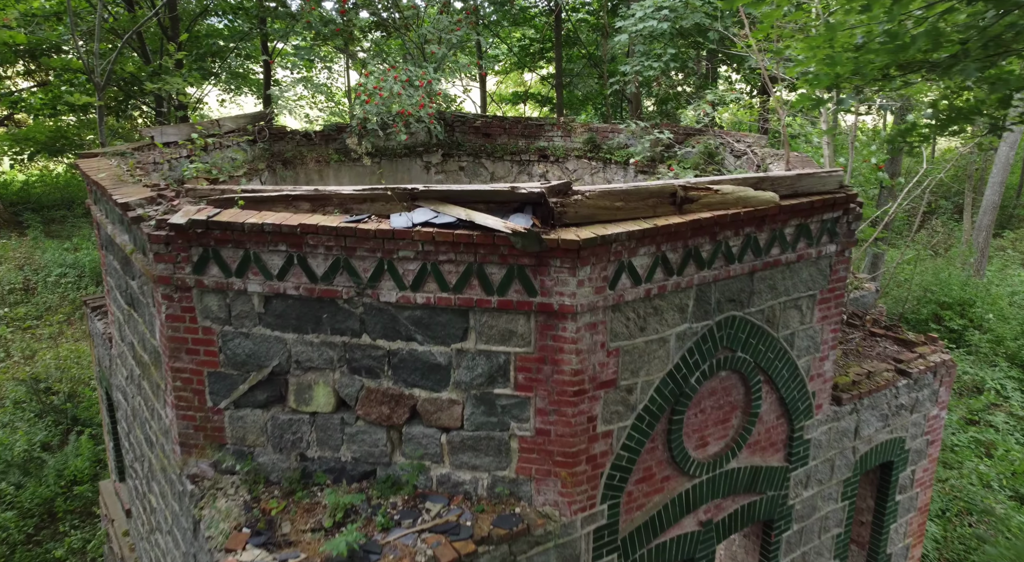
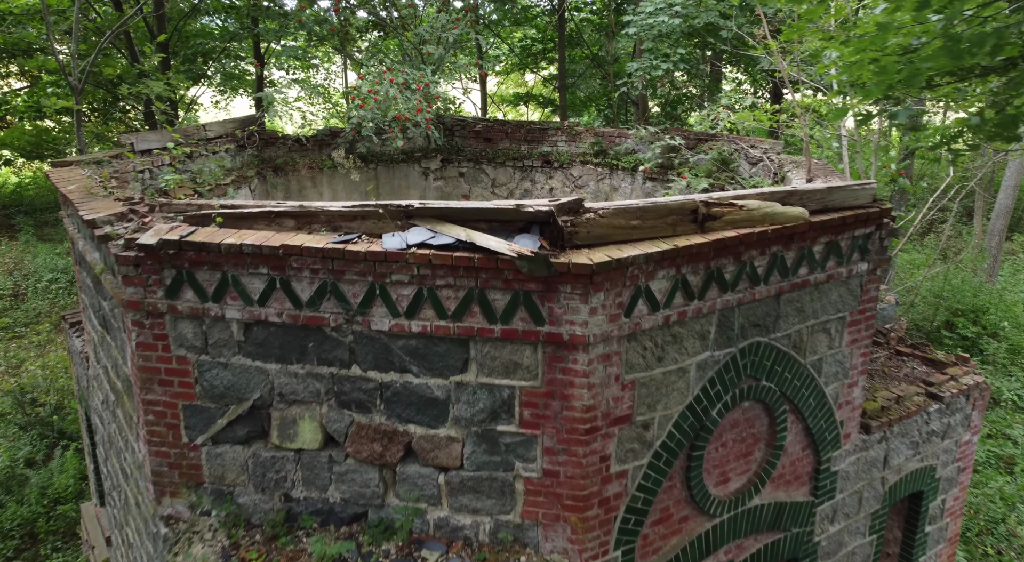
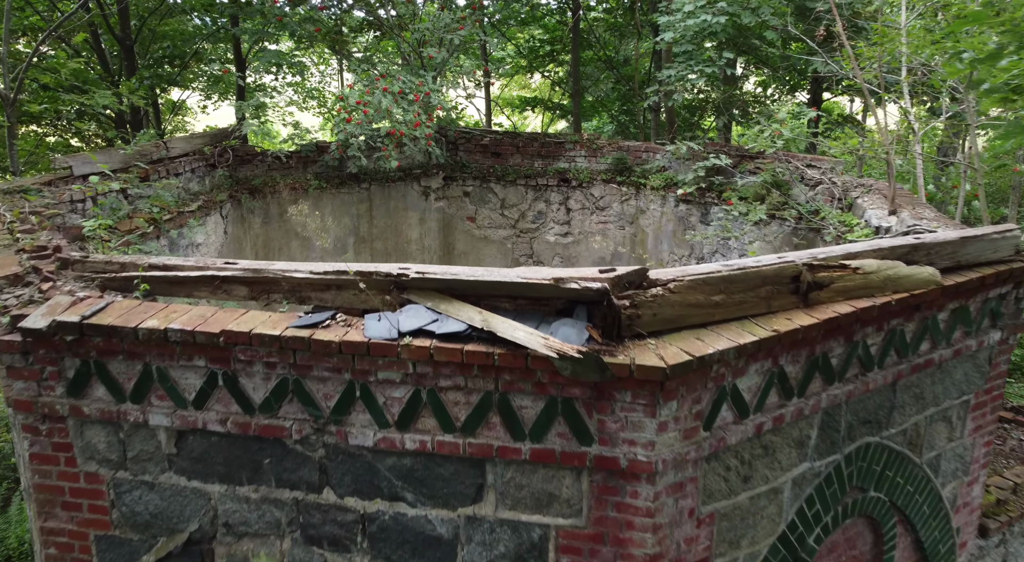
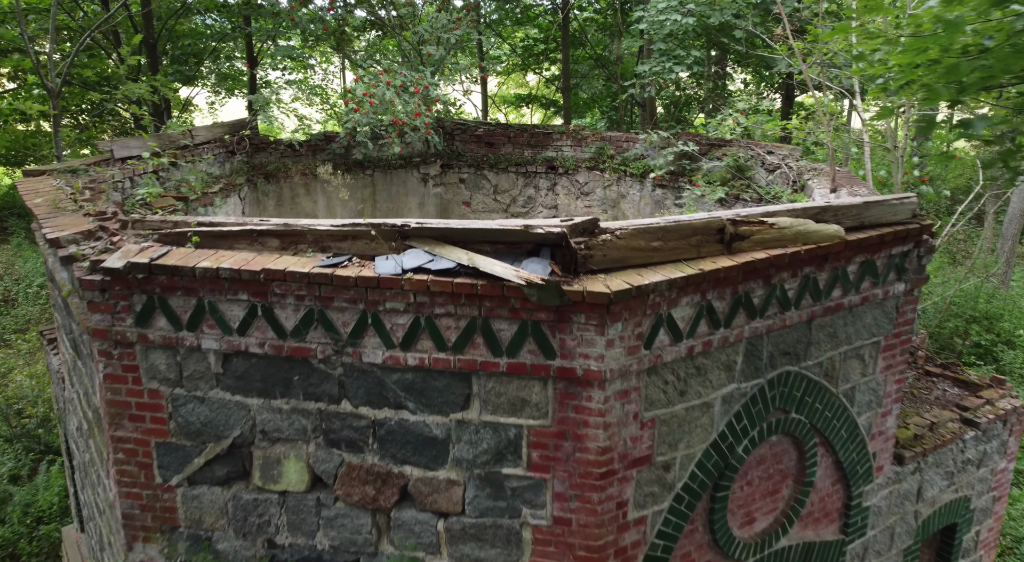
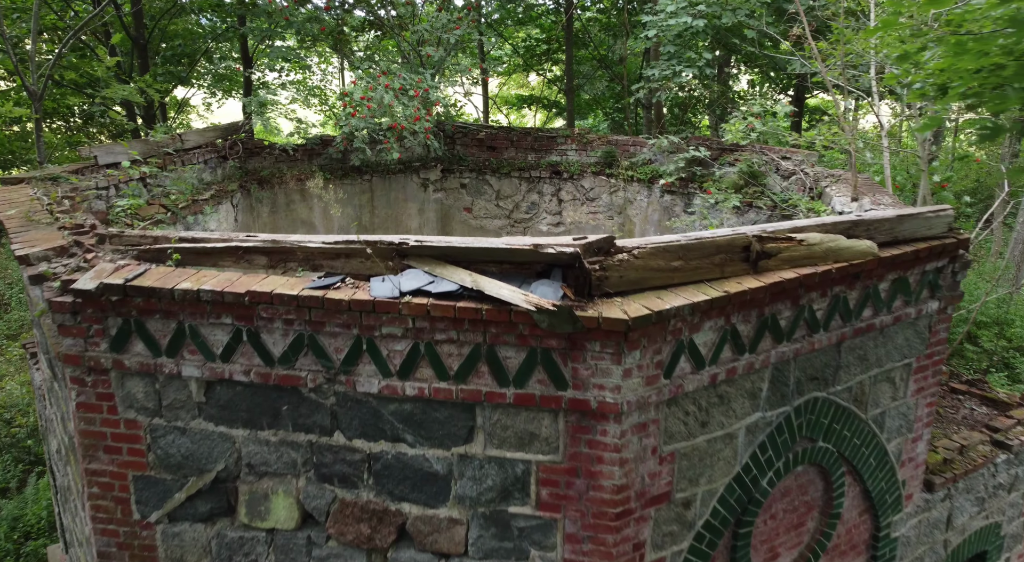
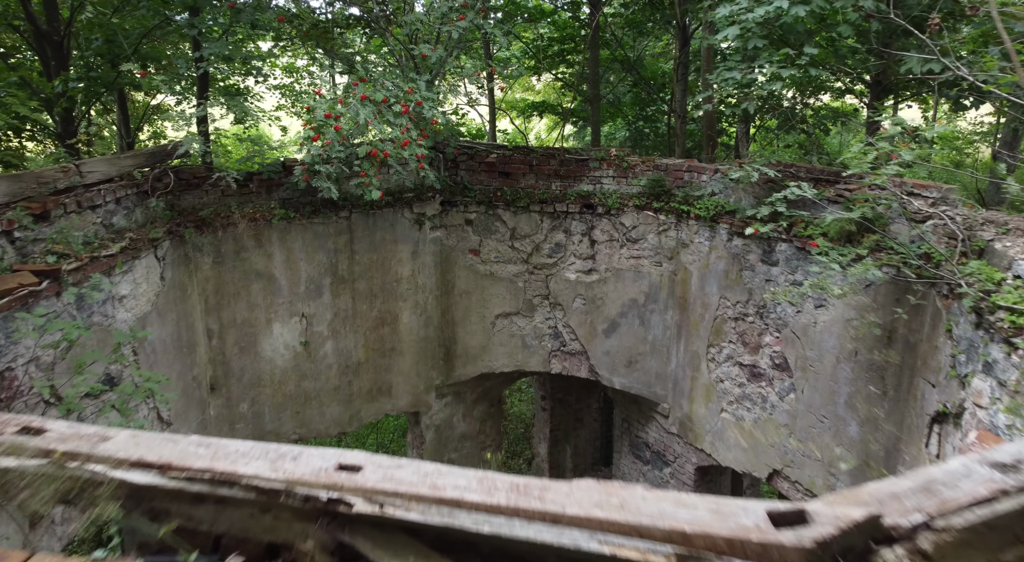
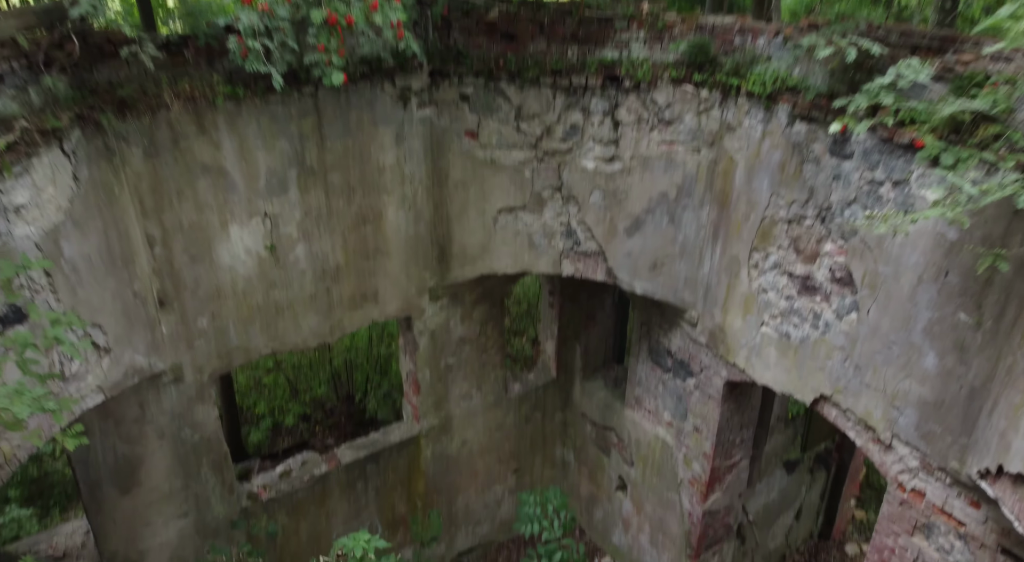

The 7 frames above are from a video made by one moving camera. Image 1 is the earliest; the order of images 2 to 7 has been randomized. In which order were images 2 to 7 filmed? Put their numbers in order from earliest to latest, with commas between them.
2, 4, 5, 3, 6, 7
